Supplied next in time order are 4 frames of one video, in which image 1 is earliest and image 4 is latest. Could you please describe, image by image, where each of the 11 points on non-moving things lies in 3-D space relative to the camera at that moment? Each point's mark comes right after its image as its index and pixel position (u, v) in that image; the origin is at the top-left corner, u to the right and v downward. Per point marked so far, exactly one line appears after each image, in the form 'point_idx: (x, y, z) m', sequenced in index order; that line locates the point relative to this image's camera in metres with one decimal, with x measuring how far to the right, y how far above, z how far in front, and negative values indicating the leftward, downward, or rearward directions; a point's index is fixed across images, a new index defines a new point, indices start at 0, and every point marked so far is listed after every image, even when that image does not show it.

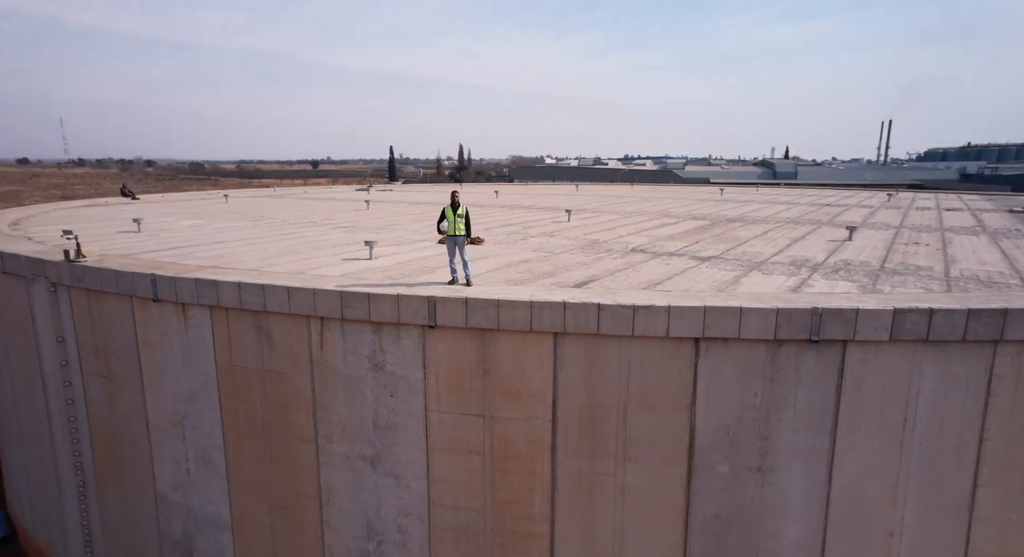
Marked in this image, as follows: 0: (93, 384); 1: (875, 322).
0: (-7.6, -1.9, +12.0) m
1: (+4.9, -0.6, +8.9) m
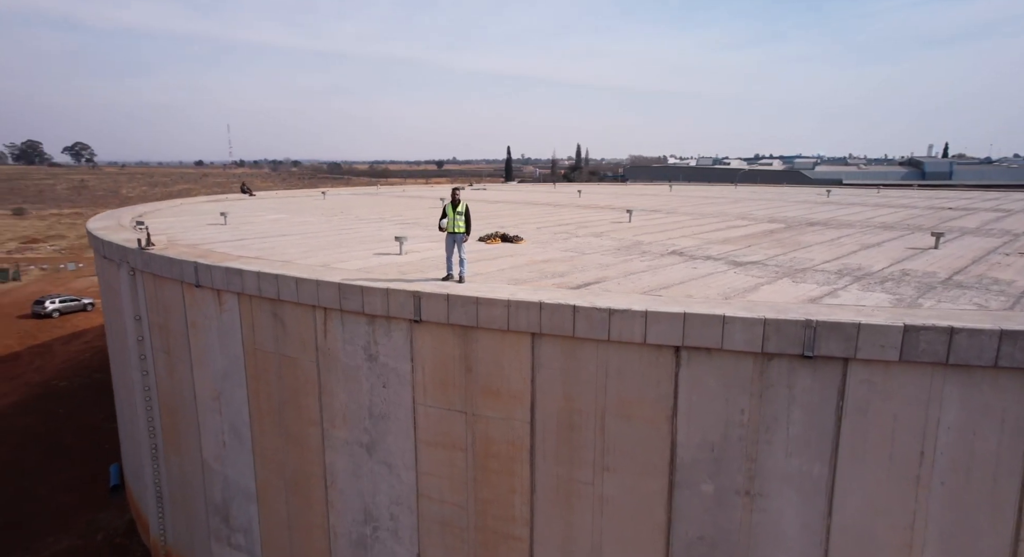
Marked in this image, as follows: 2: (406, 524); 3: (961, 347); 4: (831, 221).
0: (-7.2, -1.6, +13.5) m
1: (+4.4, -0.7, +7.9) m
2: (-1.7, -3.9, +10.4) m
3: (+5.3, -0.8, +7.7) m
4: (+9.3, +1.7, +19.3) m
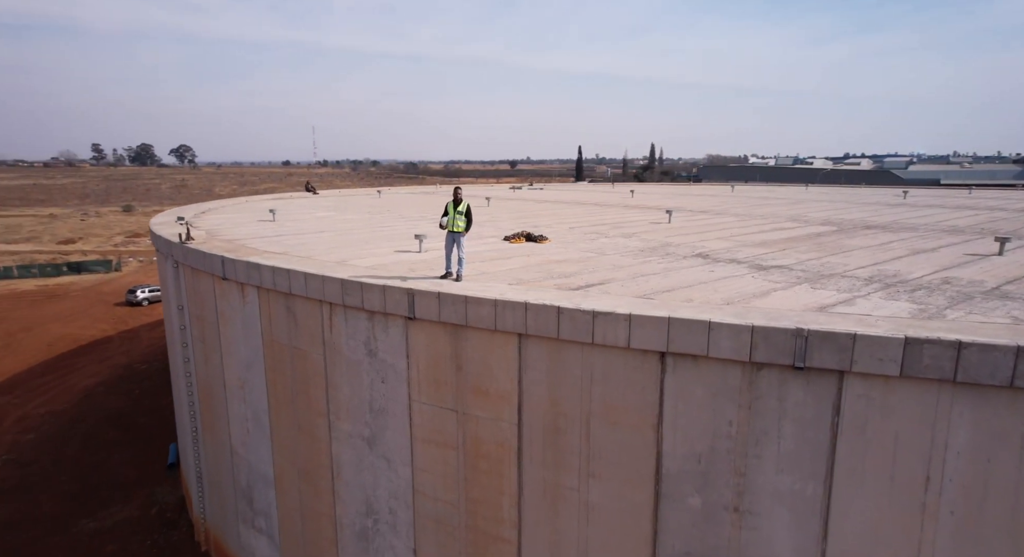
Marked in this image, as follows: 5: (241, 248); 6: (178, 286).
0: (-6.8, -1.5, +14.2) m
1: (+4.0, -0.8, +7.3) m
2: (-1.7, -3.8, +10.6) m
3: (+4.9, -0.9, +7.0) m
4: (+10.4, +1.5, +18.0) m
5: (-5.5, +0.6, +13.4) m
6: (-7.4, -0.2, +14.6) m
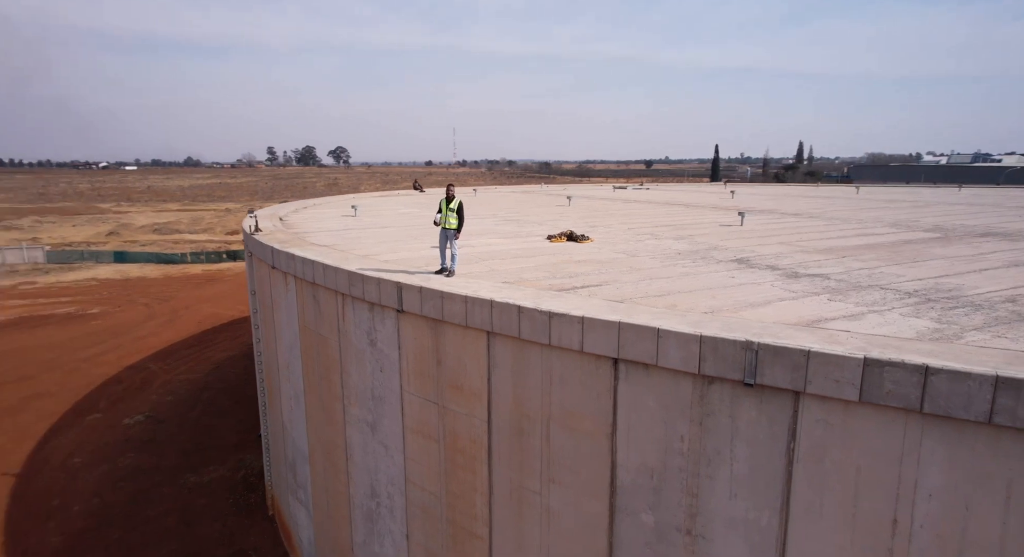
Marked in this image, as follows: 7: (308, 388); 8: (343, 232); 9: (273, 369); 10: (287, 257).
0: (-5.9, -1.2, +15.6) m
1: (+3.1, -0.9, +6.4) m
2: (-1.9, -3.7, +10.9) m
3: (+3.9, -1.0, +5.9) m
4: (+11.8, +1.1, +15.3) m
5: (-4.7, +0.8, +14.5) m
6: (-6.3, +0.1, +16.0) m
7: (-4.0, -2.2, +12.9) m
8: (-4.2, +1.1, +16.2) m
9: (-5.4, -2.1, +15.0) m
10: (-4.4, +0.4, +12.8) m
